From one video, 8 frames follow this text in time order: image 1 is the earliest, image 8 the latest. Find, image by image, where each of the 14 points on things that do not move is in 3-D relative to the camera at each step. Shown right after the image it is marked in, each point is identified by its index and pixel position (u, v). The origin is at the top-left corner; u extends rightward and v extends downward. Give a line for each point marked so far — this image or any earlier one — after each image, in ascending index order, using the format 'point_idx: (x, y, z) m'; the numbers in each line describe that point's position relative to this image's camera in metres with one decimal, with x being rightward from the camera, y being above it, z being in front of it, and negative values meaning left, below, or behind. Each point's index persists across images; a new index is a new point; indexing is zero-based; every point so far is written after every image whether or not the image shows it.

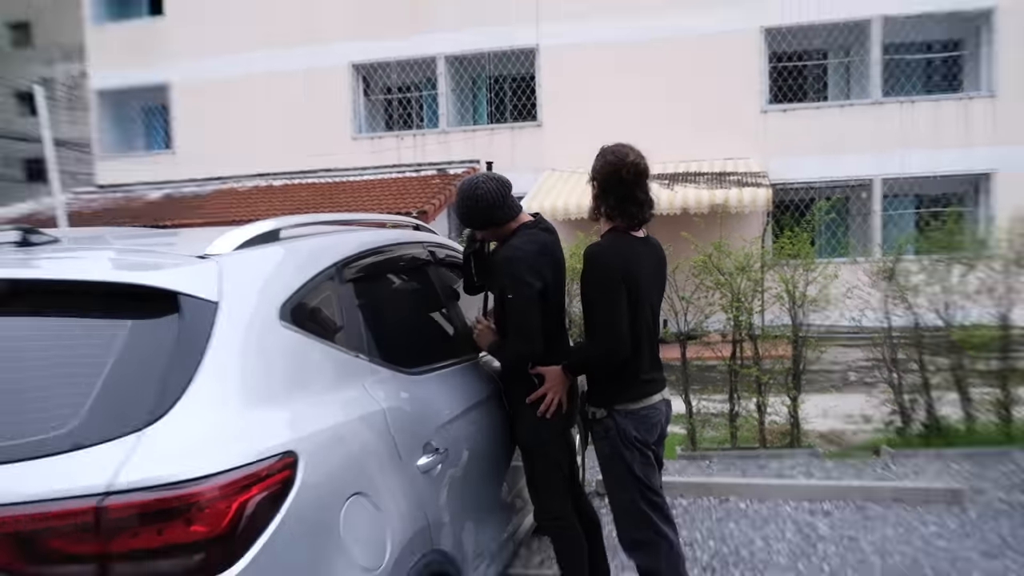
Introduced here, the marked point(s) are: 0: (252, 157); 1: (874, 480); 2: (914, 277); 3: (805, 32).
0: (-4.6, +3.1, +17.6) m
1: (+2.3, -1.2, +4.4) m
2: (+3.1, +0.1, +5.4) m
3: (+5.9, +4.8, +14.2) m
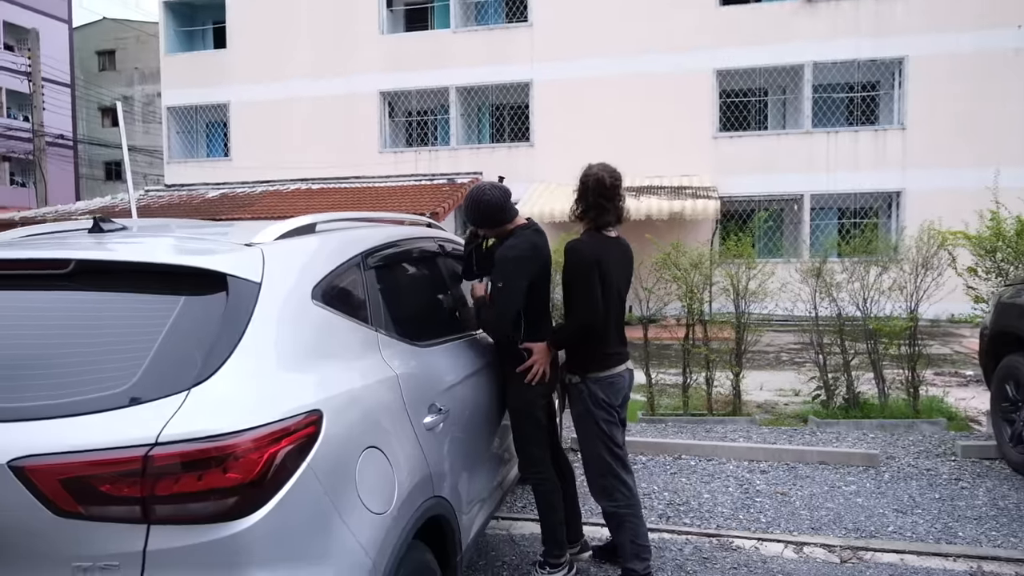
0: (-5.7, +3.1, +18.0) m
1: (+2.2, -1.2, +5.3) m
2: (+2.9, +0.1, +6.4) m
3: (+5.2, +4.7, +15.5) m
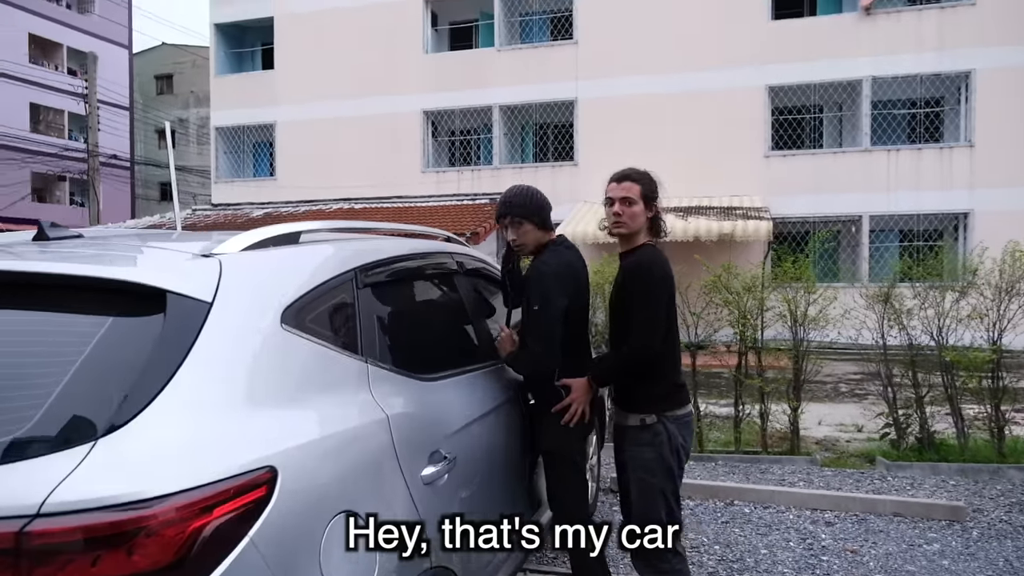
0: (-4.6, +2.6, +18.0) m
1: (+2.4, -1.3, +4.7) m
2: (+3.2, -0.1, +5.8) m
3: (+6.1, +4.2, +14.9) m
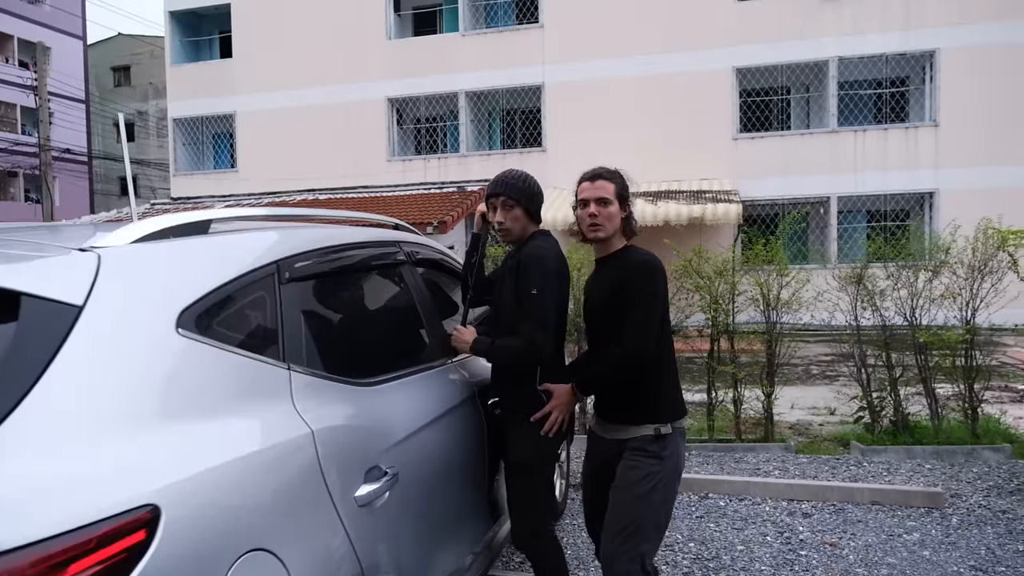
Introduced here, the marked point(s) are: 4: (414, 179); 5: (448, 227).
0: (-5.4, +2.8, +17.5) m
1: (+2.2, -1.2, +4.6) m
2: (+3.0, 0.0, +5.7) m
3: (+5.4, +4.5, +14.8) m
4: (-2.3, +2.5, +16.5) m
5: (-1.2, +1.2, +13.7) m
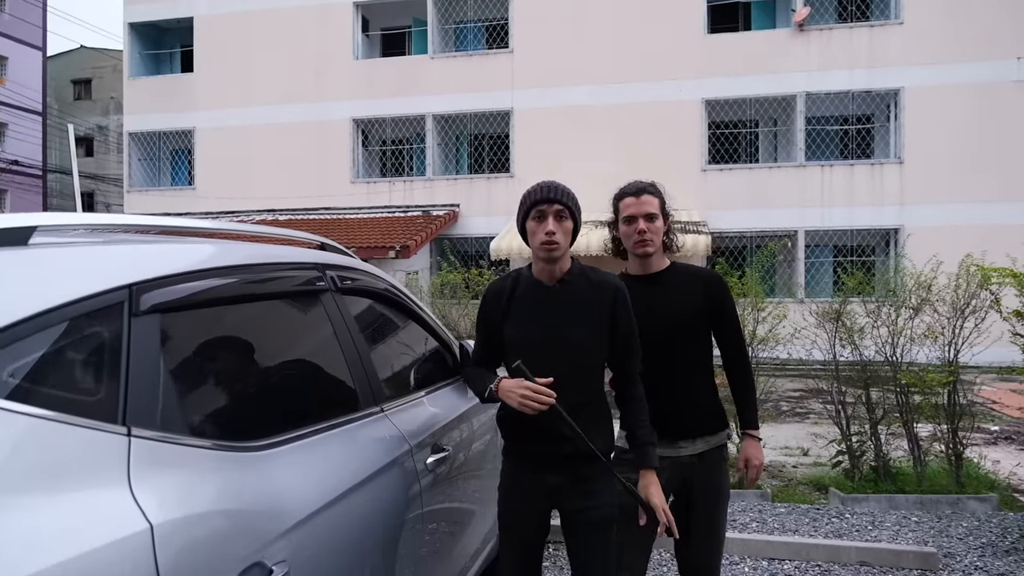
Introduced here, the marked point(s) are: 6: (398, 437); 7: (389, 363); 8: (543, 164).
0: (-6.2, +2.2, +17.0) m
1: (+1.9, -1.4, +4.3) m
2: (+2.7, -0.2, +5.4) m
3: (+4.7, +3.8, +14.8) m
4: (-3.0, +2.0, +16.1) m
5: (-1.9, +0.7, +13.2) m
6: (-0.4, -0.5, +2.3) m
7: (-0.5, -0.3, +2.7) m
8: (+0.7, +2.6, +15.2) m
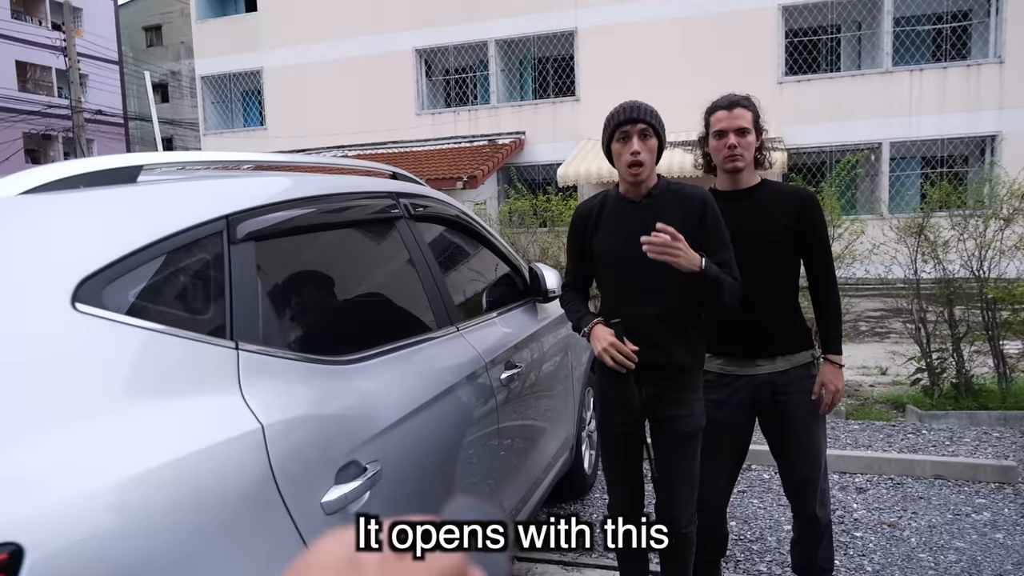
0: (-4.6, +3.8, +17.3) m
1: (+2.4, -0.9, +4.2) m
2: (+3.2, +0.4, +5.2) m
3: (+6.0, +5.5, +13.9) m
4: (-1.5, +3.5, +16.1) m
5: (-0.6, +2.0, +13.3) m
6: (-0.1, -0.2, +2.5) m
7: (-0.2, 0.0, +2.9) m
8: (+2.0, +4.2, +14.8) m
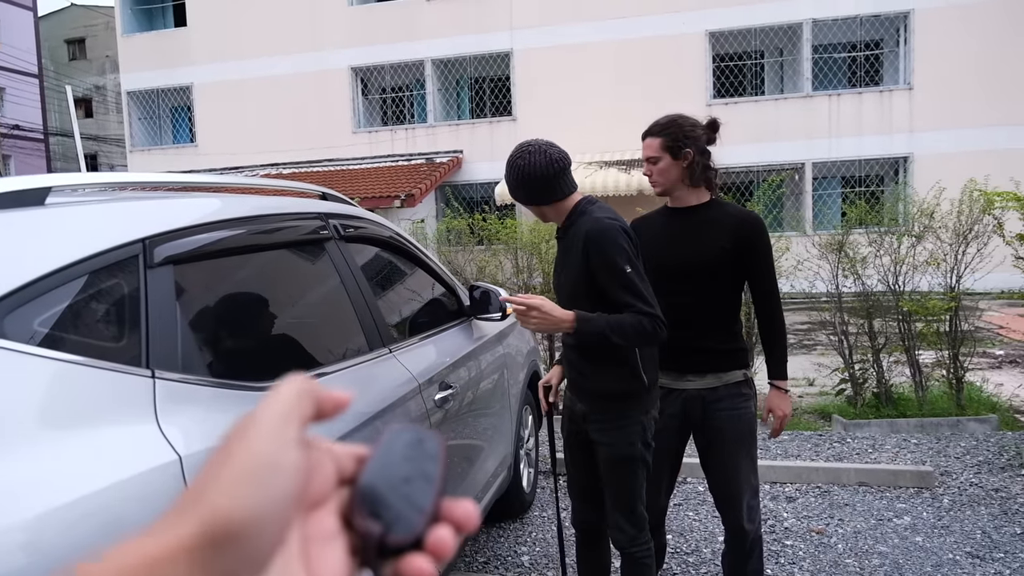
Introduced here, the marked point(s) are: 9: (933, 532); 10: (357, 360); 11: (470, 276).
0: (-6.1, +3.3, +16.9) m
1: (+2.0, -1.0, +4.4) m
2: (+2.7, +0.3, +5.5) m
3: (+4.7, +5.2, +14.5) m
4: (-3.0, +3.1, +16.0) m
5: (-1.8, +1.6, +13.2) m
6: (-0.4, -0.3, +2.4) m
7: (-0.5, -0.1, +2.8) m
8: (+0.7, +3.8, +15.0) m
9: (+1.9, -1.1, +3.3) m
10: (-0.5, -0.2, +2.3) m
11: (-0.4, +0.1, +6.9) m
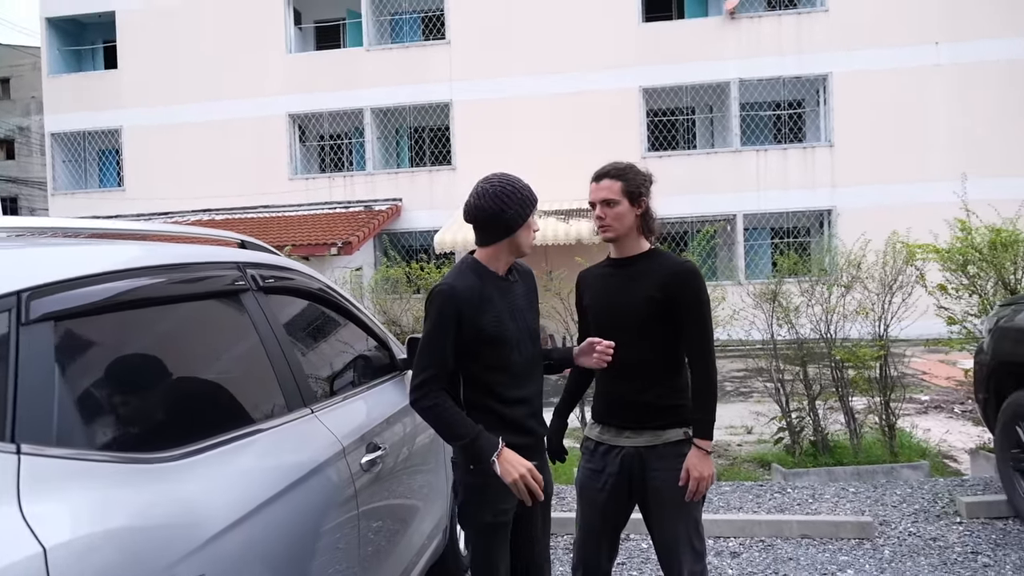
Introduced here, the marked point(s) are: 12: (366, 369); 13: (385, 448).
0: (-7.5, +2.2, +16.4) m
1: (+1.6, -1.3, +4.4) m
2: (+2.2, -0.1, +5.6) m
3: (+3.5, +4.2, +15.0) m
4: (-4.3, +2.0, +15.8) m
5: (-2.9, +0.7, +13.0) m
6: (-0.6, -0.5, +2.3) m
7: (-0.7, -0.3, +2.7) m
8: (-0.6, +2.8, +15.2) m
9: (+1.7, -1.3, +3.2) m
10: (-0.7, -0.4, +2.1) m
11: (-1.0, -0.4, +6.7) m
12: (-0.6, -0.3, +3.0) m
13: (-0.5, -0.6, +2.6) m
